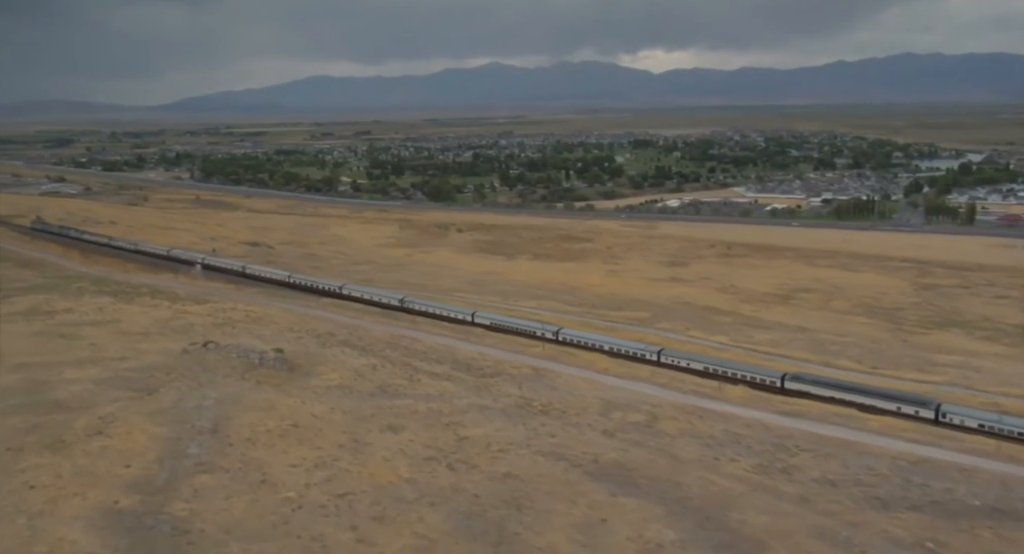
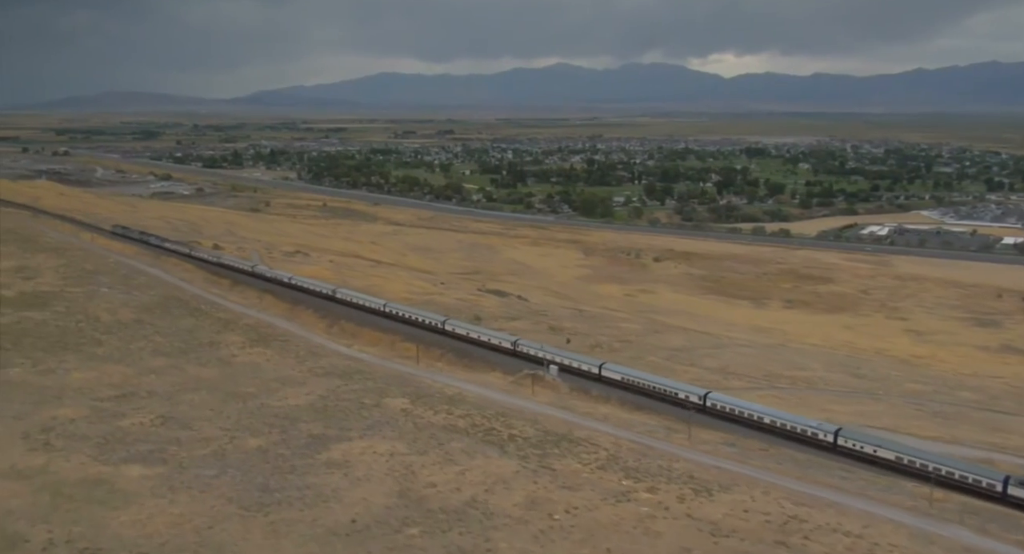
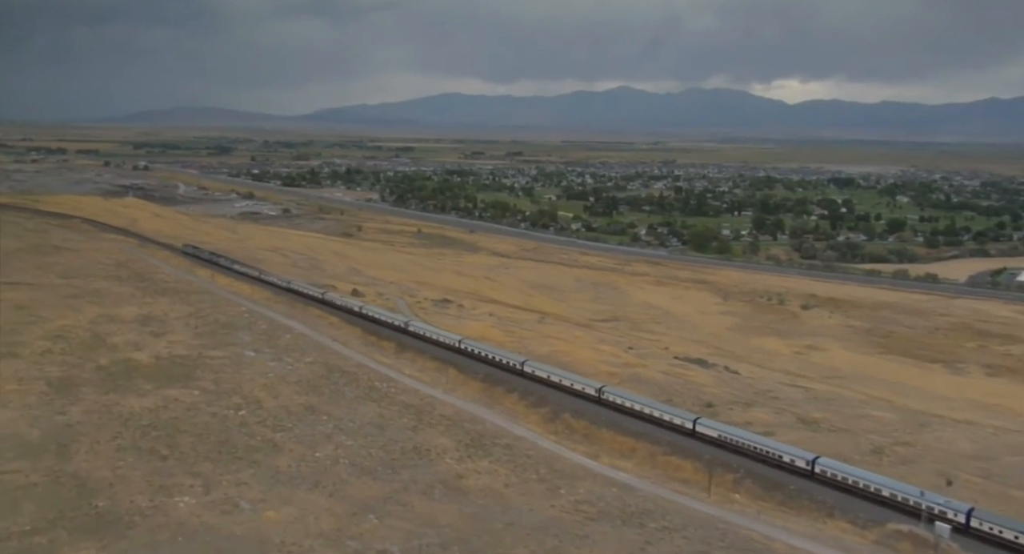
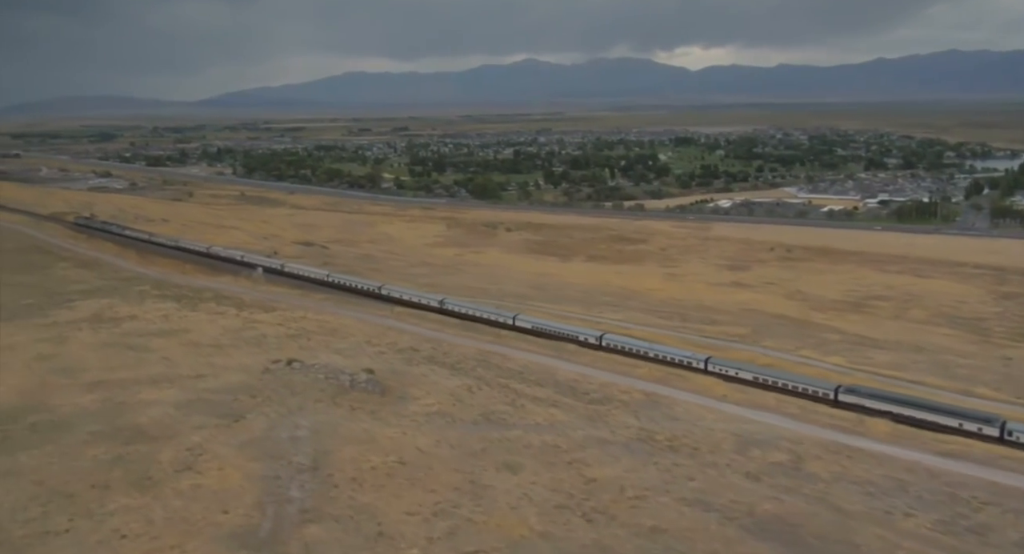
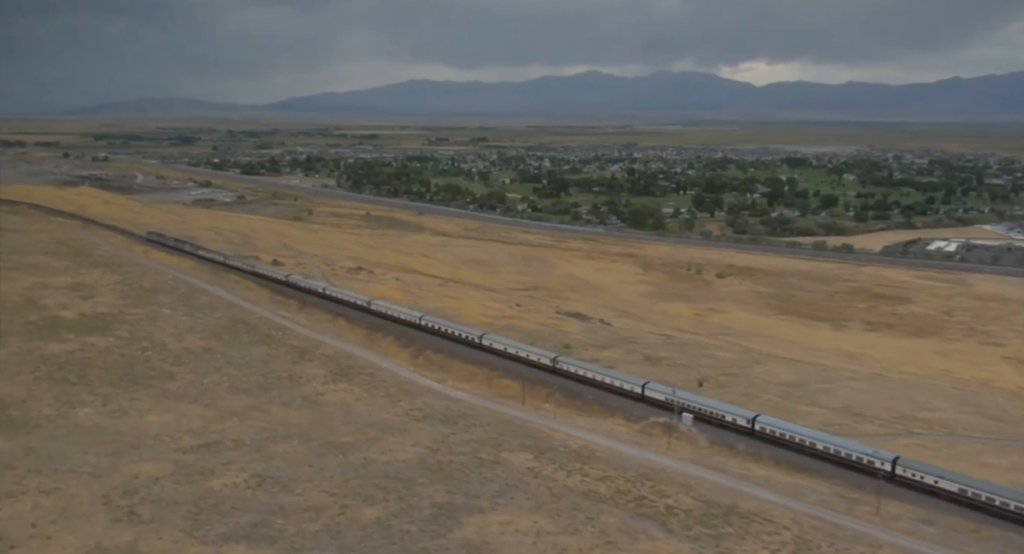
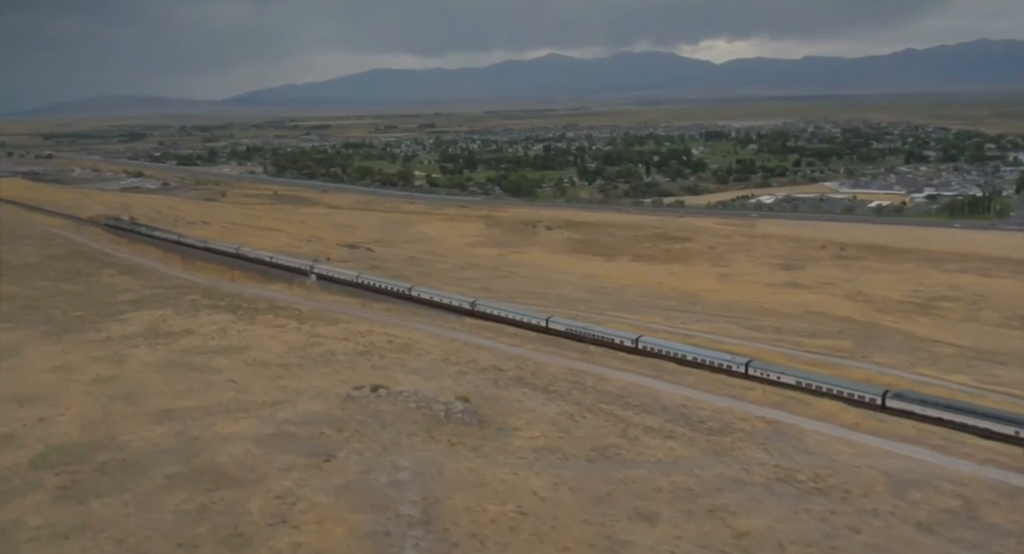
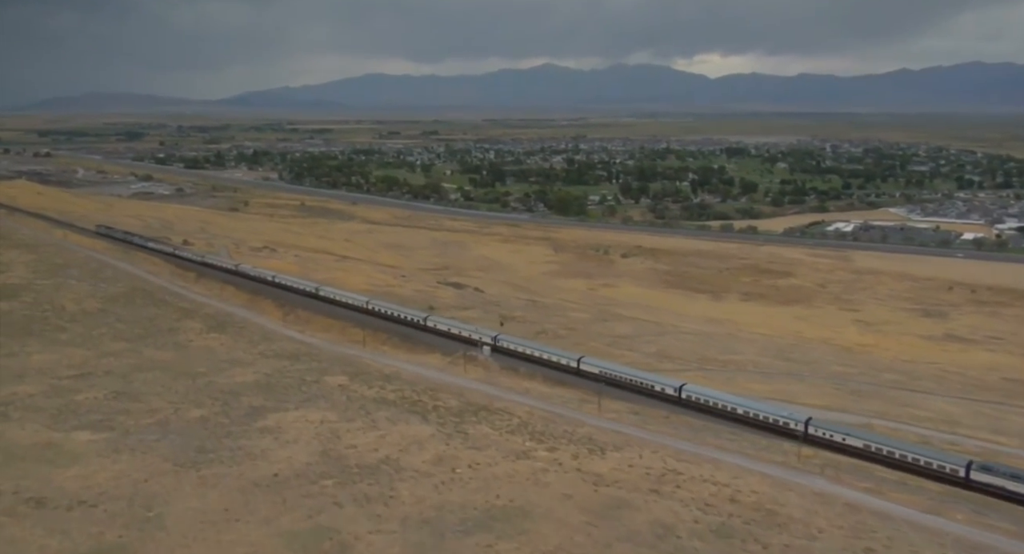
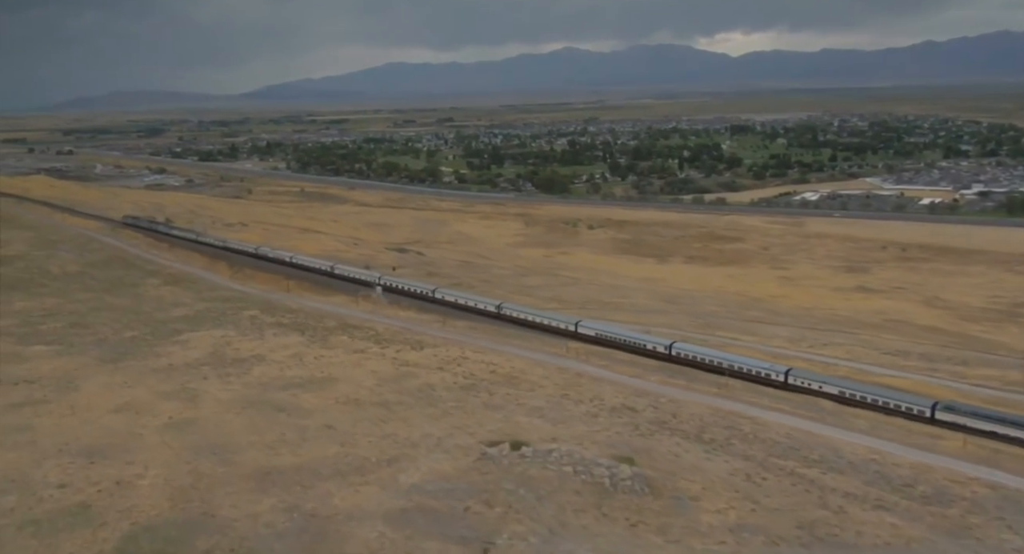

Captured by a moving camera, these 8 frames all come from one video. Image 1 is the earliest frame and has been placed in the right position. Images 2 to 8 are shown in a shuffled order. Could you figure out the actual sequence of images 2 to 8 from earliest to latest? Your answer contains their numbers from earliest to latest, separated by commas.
4, 6, 8, 7, 2, 5, 3
